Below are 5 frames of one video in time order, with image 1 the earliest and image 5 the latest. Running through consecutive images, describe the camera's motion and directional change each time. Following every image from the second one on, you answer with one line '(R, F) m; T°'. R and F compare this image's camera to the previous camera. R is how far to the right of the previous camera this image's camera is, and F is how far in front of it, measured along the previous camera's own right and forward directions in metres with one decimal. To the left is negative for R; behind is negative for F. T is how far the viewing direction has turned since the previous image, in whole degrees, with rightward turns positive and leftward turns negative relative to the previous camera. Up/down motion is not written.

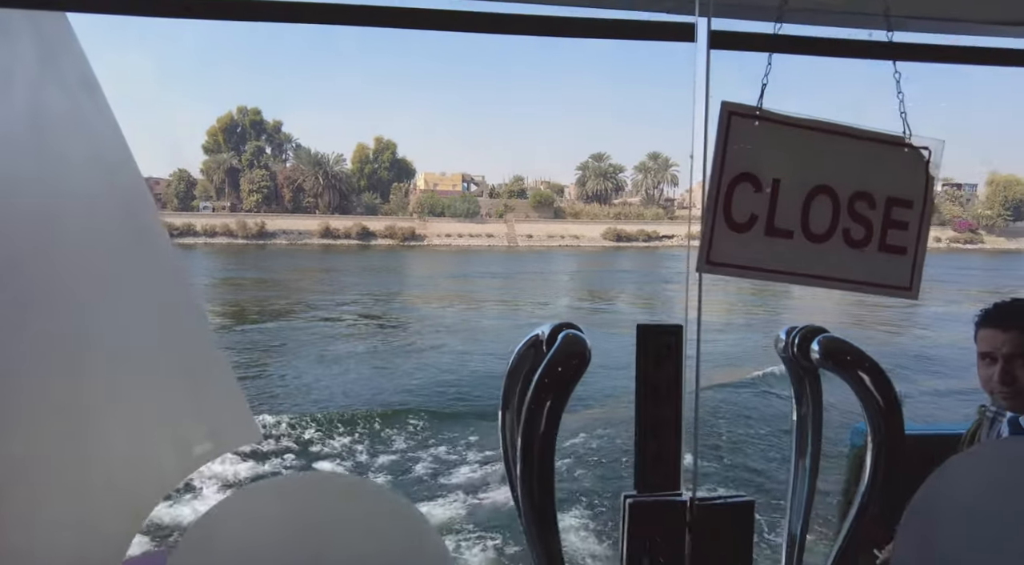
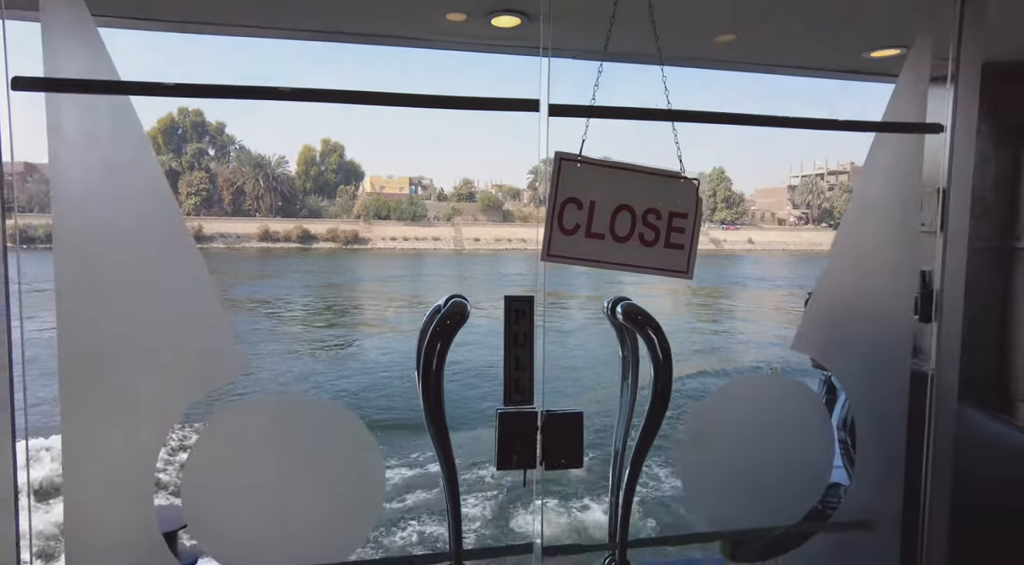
(+0.1, -0.4) m; +4°
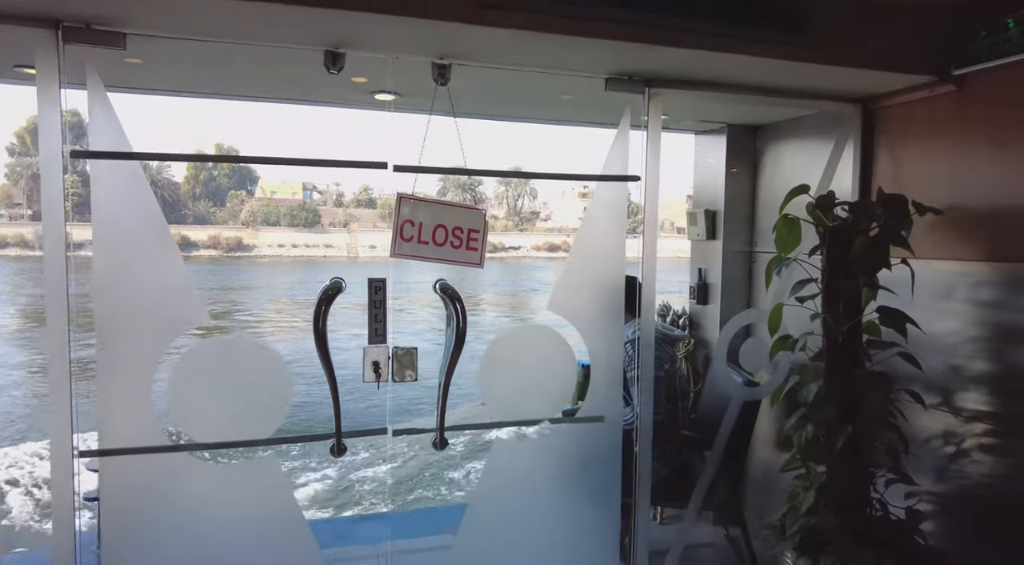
(+0.1, -0.9) m; +8°
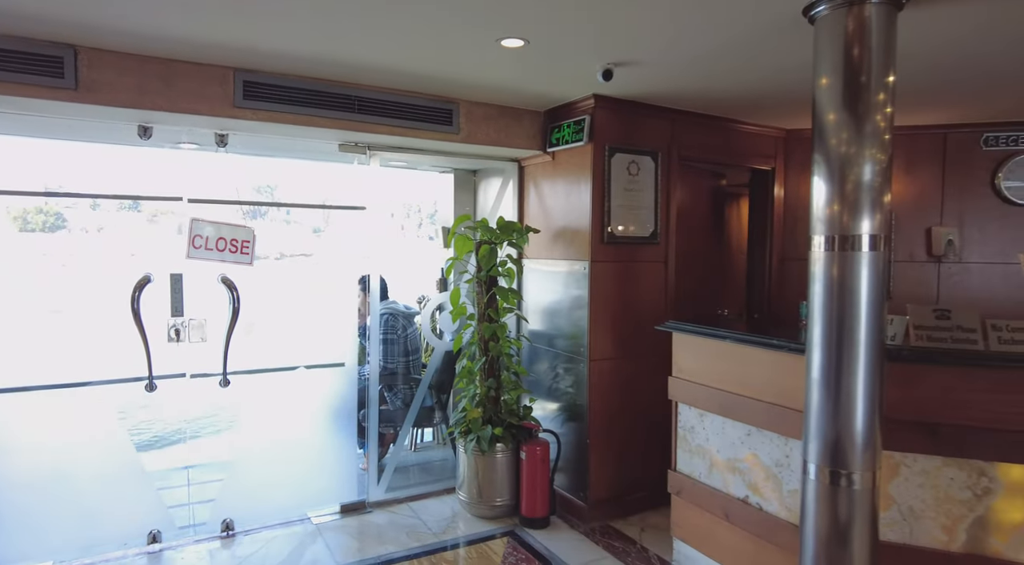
(+0.3, -1.4) m; +15°
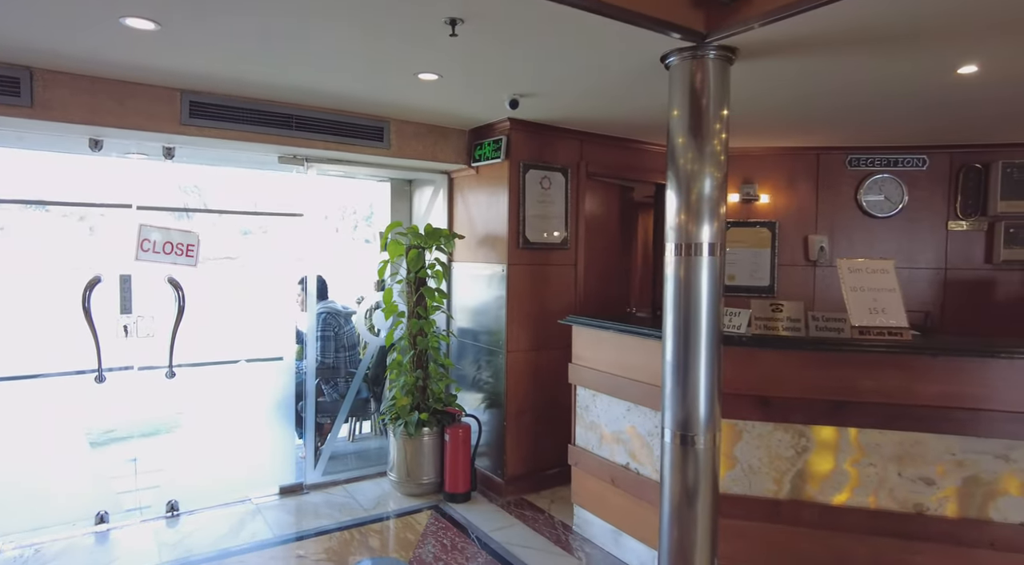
(+0.1, -0.4) m; +4°
